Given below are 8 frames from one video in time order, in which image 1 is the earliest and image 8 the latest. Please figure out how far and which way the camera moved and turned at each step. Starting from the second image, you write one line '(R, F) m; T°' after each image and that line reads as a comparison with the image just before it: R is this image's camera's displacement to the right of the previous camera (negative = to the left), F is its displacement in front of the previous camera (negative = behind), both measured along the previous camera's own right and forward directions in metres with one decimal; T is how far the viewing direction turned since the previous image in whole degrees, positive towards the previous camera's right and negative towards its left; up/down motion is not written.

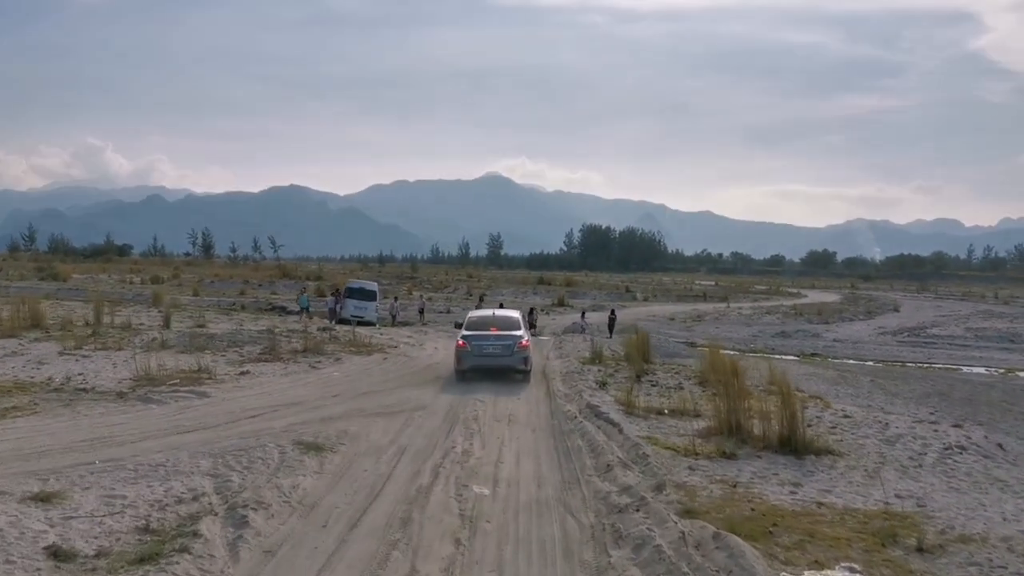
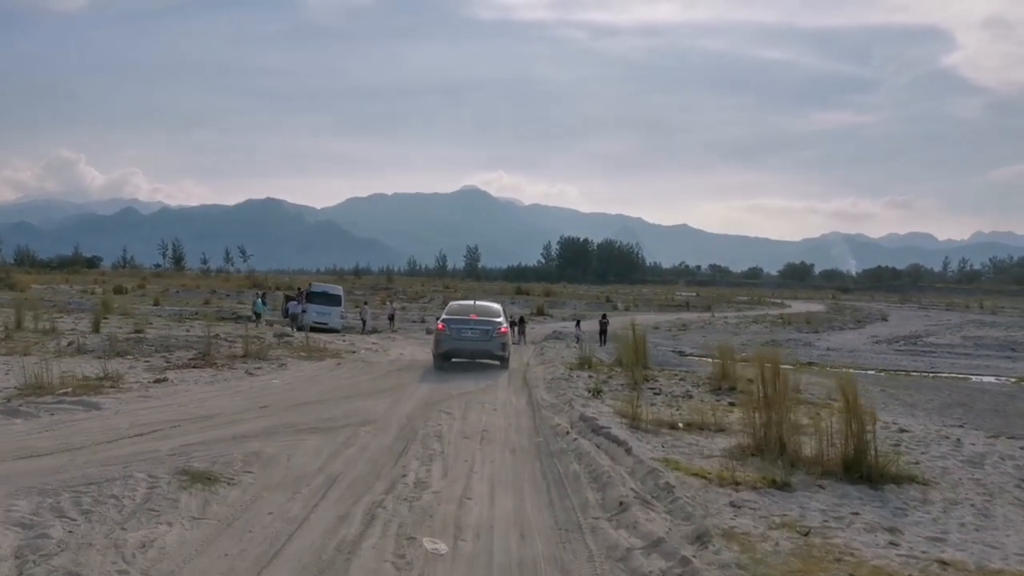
(+0.1, +3.6) m; +1°
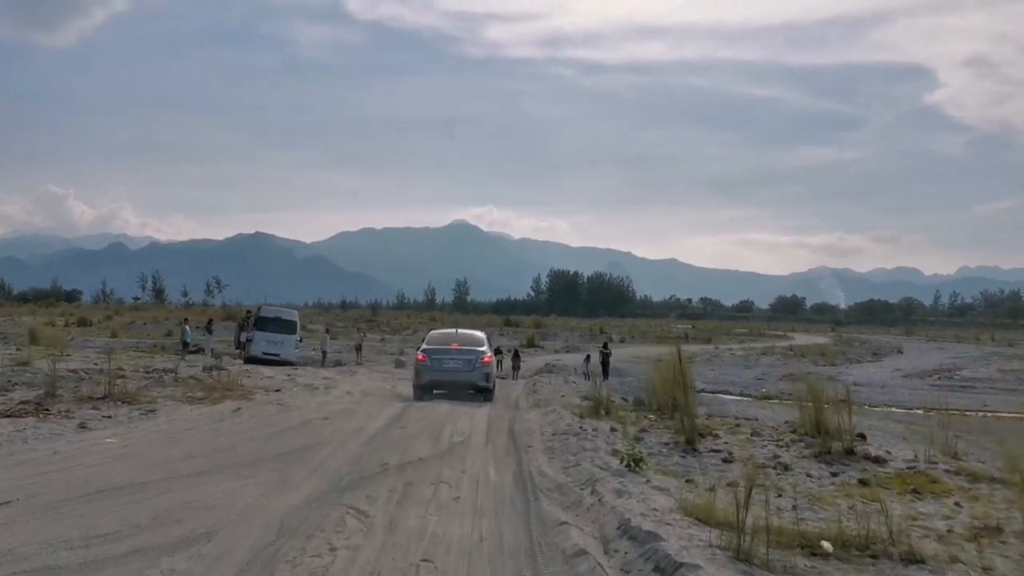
(+0.1, +6.8) m; +1°
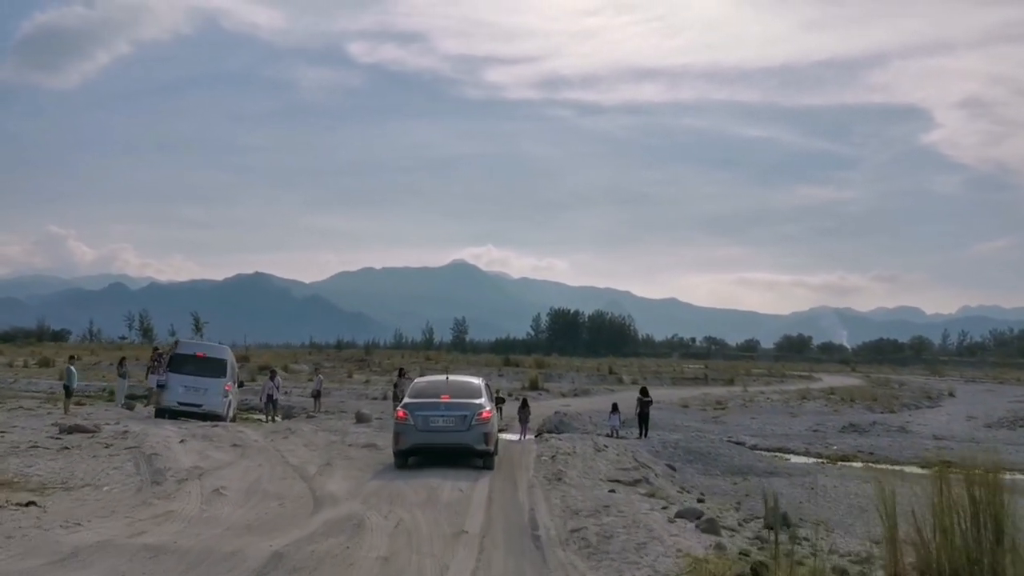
(-0.1, +9.7) m; 0°
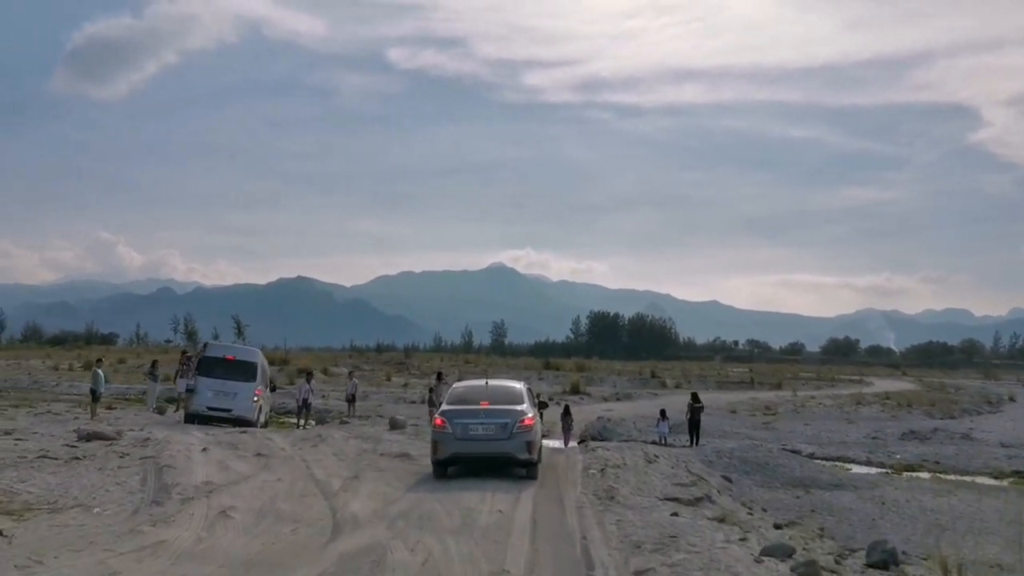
(-0.1, +1.5) m; -2°
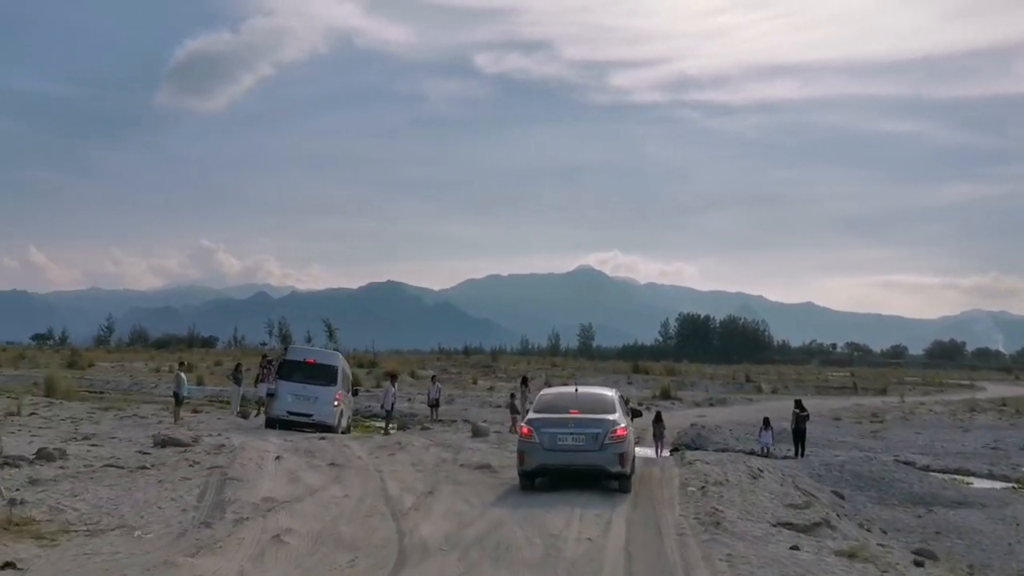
(0.0, +1.3) m; -5°
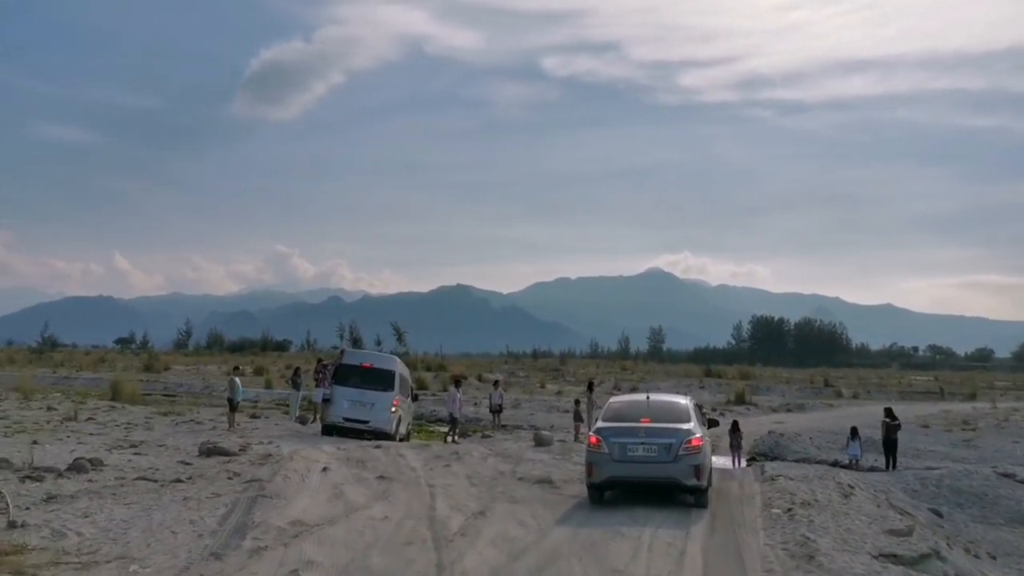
(+0.1, +1.4) m; -4°
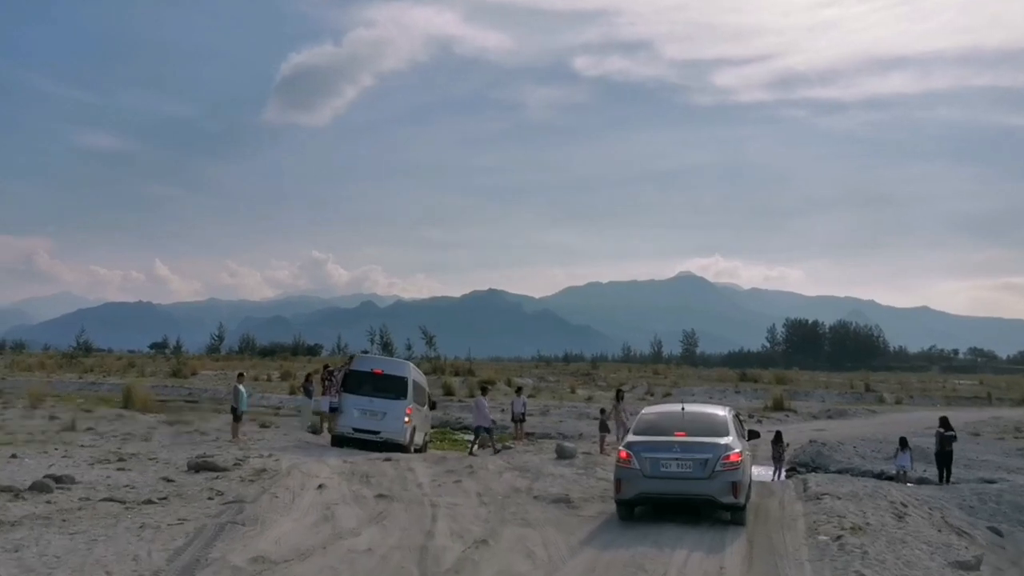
(+0.3, +1.5) m; -2°
